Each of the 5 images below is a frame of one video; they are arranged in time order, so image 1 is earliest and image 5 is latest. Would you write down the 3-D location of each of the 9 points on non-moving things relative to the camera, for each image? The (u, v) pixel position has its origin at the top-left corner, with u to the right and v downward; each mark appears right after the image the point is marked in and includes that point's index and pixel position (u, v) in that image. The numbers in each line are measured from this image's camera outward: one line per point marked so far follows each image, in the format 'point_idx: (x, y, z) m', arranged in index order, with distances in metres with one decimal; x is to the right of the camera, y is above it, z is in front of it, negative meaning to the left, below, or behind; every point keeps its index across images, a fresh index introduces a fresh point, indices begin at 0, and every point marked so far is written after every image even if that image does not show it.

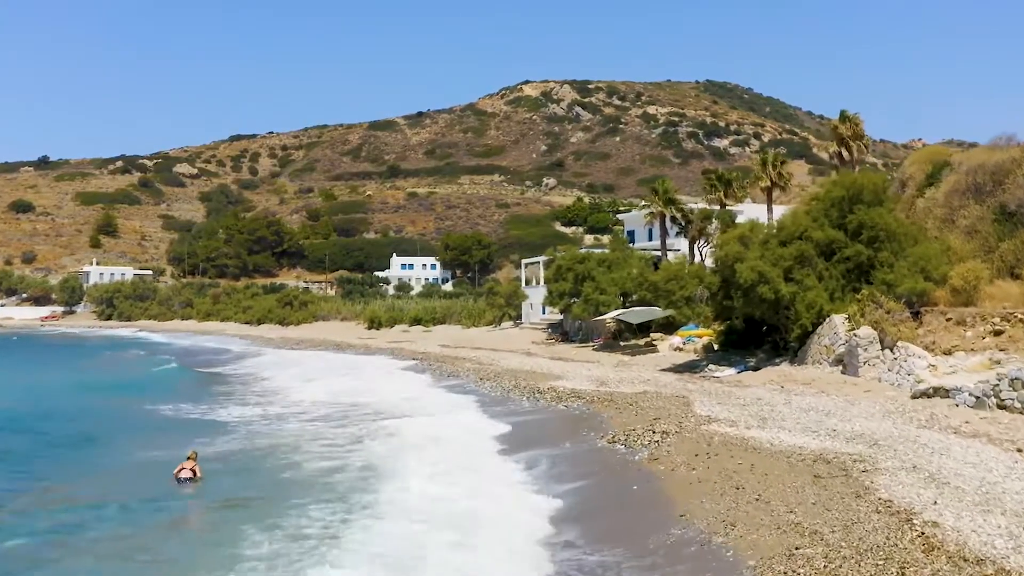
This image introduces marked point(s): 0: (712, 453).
0: (+3.9, -3.2, +17.2) m
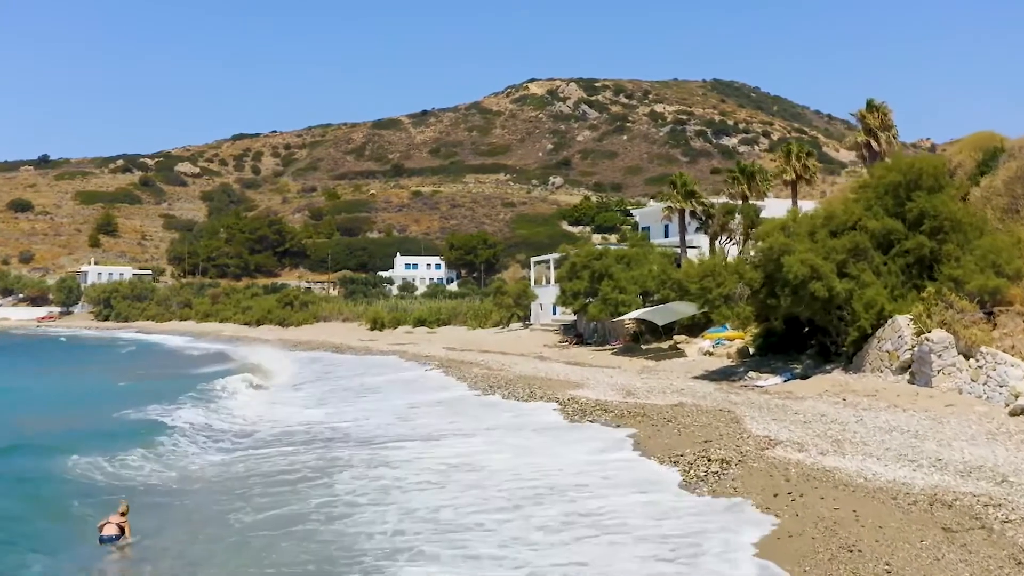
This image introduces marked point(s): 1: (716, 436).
0: (+4.3, -3.1, +13.5) m
1: (+4.3, -3.1, +18.7) m
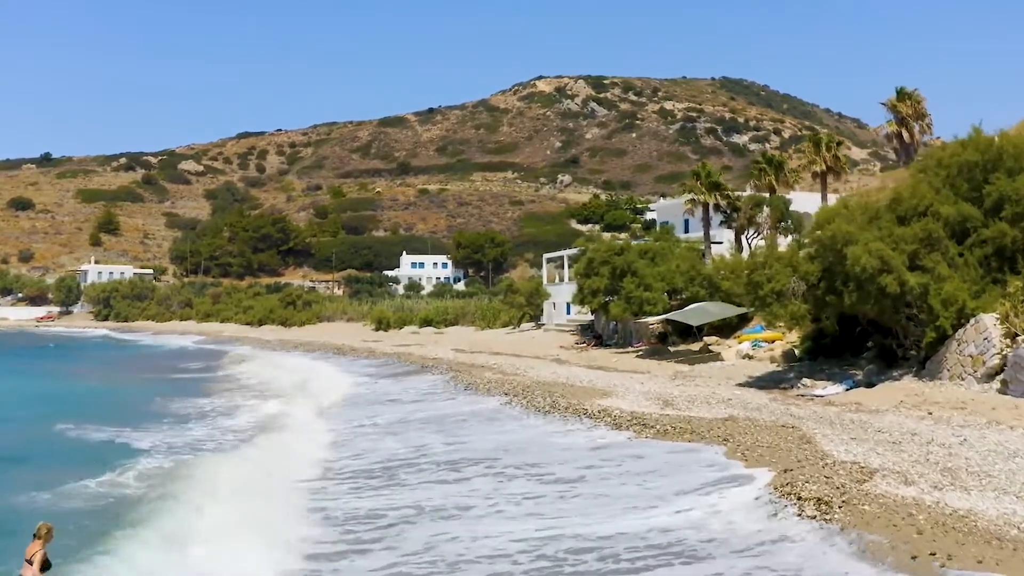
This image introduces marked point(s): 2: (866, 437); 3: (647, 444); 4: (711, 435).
0: (+4.7, -3.0, +9.9) m
1: (+4.8, -3.0, +15.1) m
2: (+7.0, -2.9, +17.7) m
3: (+2.8, -3.3, +18.4) m
4: (+4.2, -3.1, +18.8) m
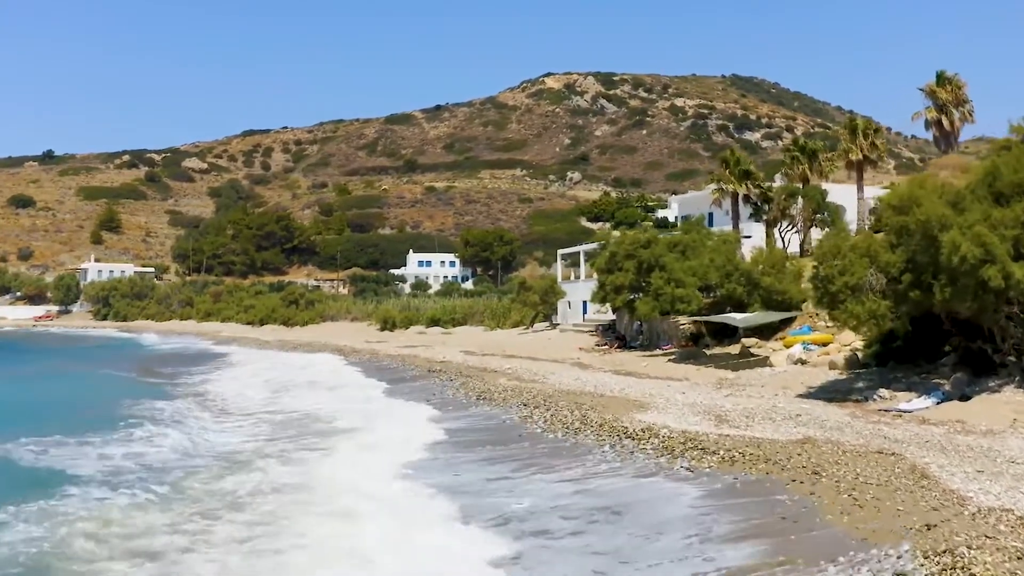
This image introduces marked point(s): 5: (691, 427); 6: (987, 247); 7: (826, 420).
0: (+5.2, -2.8, +6.1) m
1: (+5.3, -2.8, +11.2) m
2: (+7.5, -2.8, +13.8) m
3: (+3.3, -3.1, +14.6) m
4: (+4.7, -3.0, +14.9) m
5: (+3.9, -3.0, +19.0) m
6: (+9.9, +0.9, +18.5) m
7: (+6.6, -2.8, +18.8) m
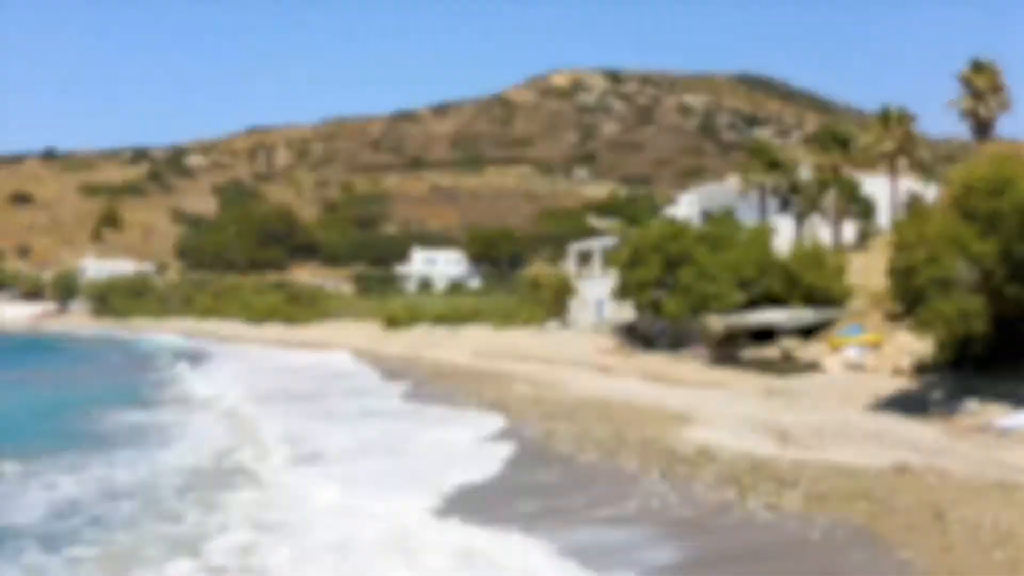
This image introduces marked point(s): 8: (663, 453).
0: (+5.6, -2.7, +2.9) m
1: (+5.7, -2.7, +8.1) m
2: (+8.0, -2.7, +10.6) m
3: (+3.7, -3.0, +11.4) m
4: (+5.2, -2.9, +11.8) m
5: (+4.3, -2.9, +15.8) m
6: (+10.4, +1.0, +15.4) m
7: (+7.1, -2.7, +15.6) m
8: (+2.7, -3.0, +15.9) m
